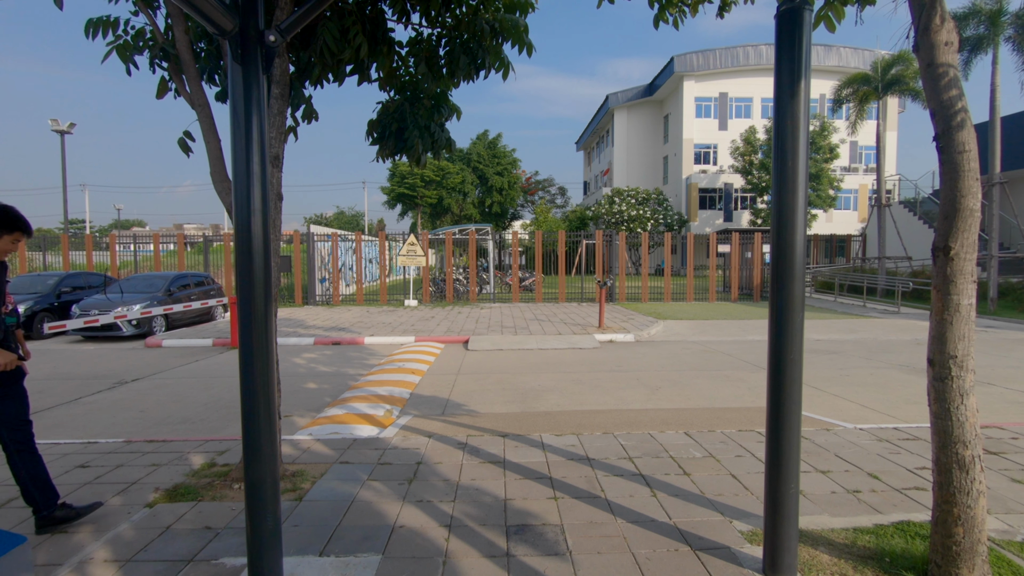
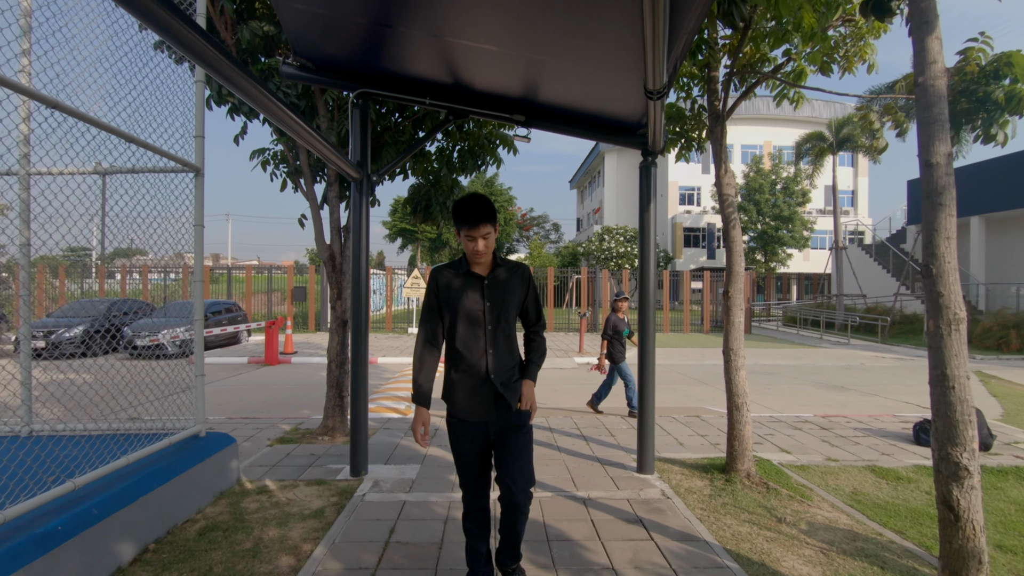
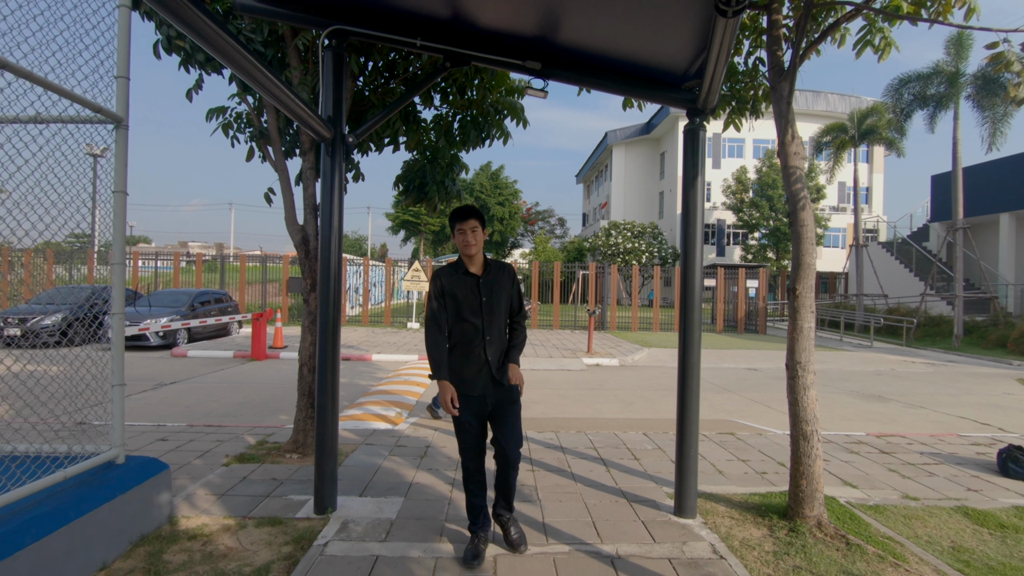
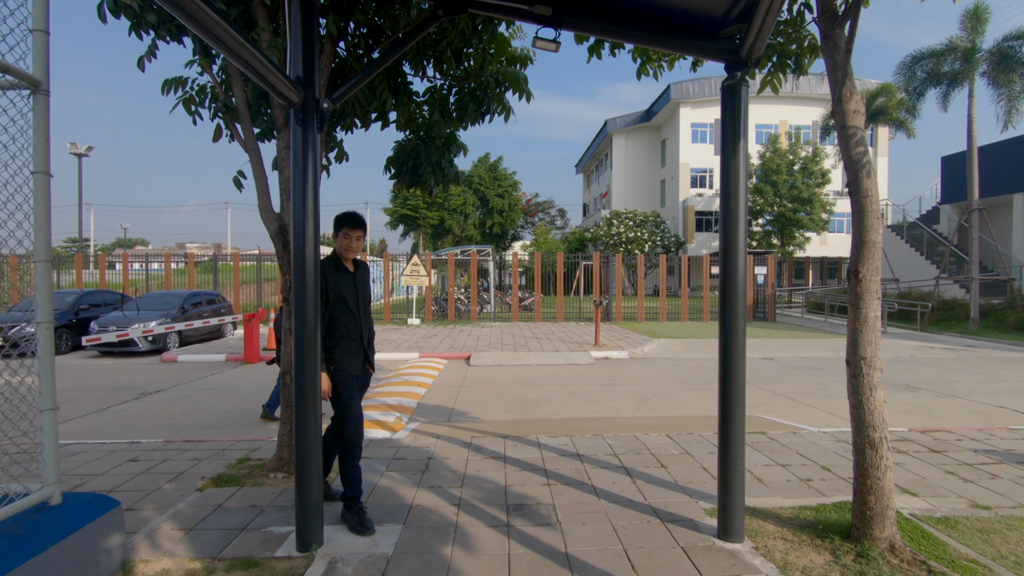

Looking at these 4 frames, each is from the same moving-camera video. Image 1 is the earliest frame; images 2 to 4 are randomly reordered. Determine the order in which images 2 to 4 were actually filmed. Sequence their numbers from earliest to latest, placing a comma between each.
4, 3, 2
